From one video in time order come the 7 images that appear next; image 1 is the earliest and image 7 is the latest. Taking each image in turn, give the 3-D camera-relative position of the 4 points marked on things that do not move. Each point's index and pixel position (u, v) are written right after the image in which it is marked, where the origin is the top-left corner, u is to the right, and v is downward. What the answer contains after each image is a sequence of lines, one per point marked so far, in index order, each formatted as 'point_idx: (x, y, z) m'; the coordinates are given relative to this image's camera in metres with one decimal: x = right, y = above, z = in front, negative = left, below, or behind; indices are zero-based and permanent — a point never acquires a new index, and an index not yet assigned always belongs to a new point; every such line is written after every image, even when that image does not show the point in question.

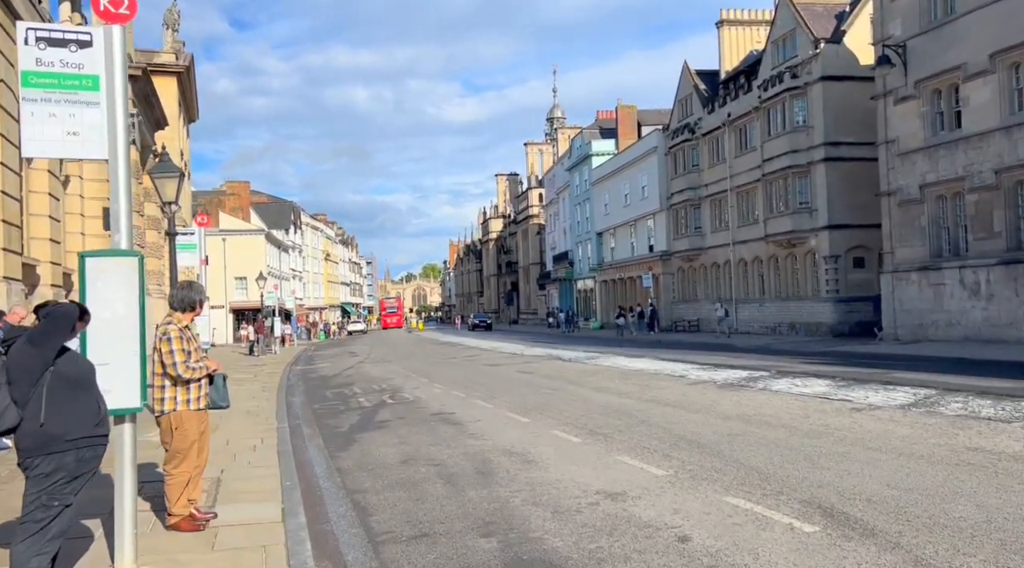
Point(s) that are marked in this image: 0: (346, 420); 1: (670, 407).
0: (-3.0, -2.5, +14.7) m
1: (+2.4, -1.9, +12.4) m
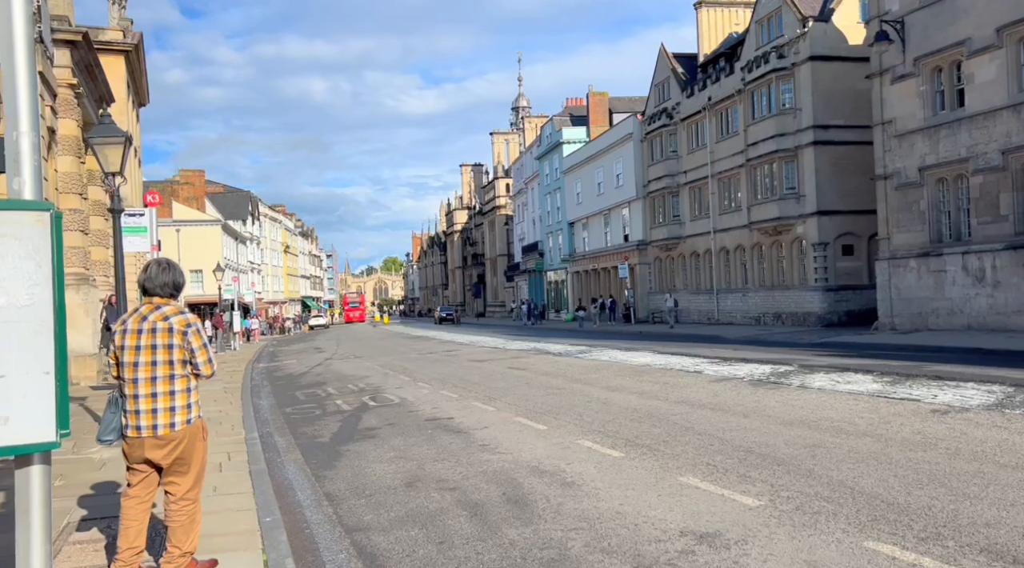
0: (-2.9, -2.3, +12.8) m
1: (+2.6, -1.6, +10.8) m
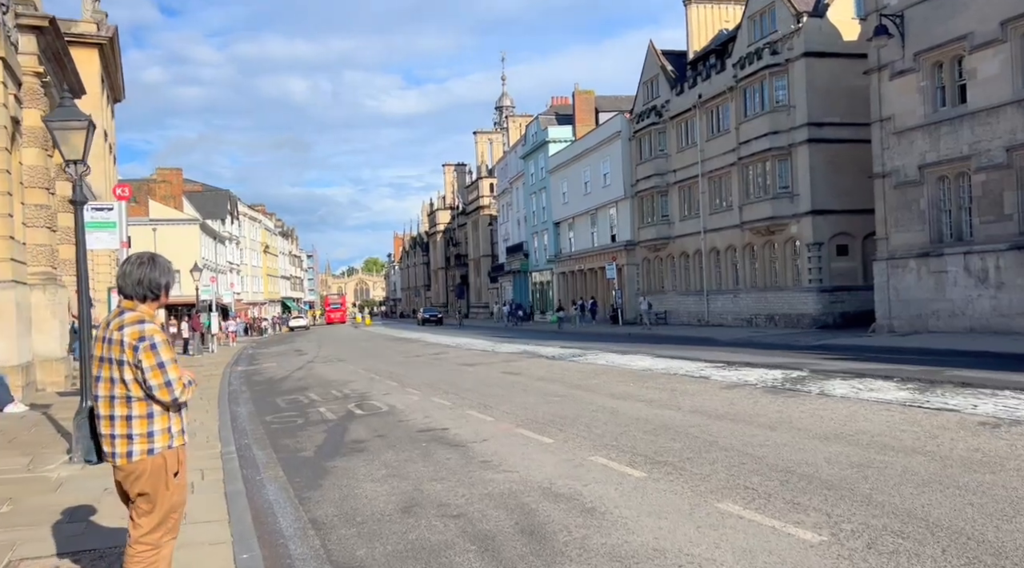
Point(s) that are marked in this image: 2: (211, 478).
0: (-2.9, -2.3, +11.8) m
1: (+2.6, -1.6, +9.9) m
2: (-3.4, -2.2, +9.1) m
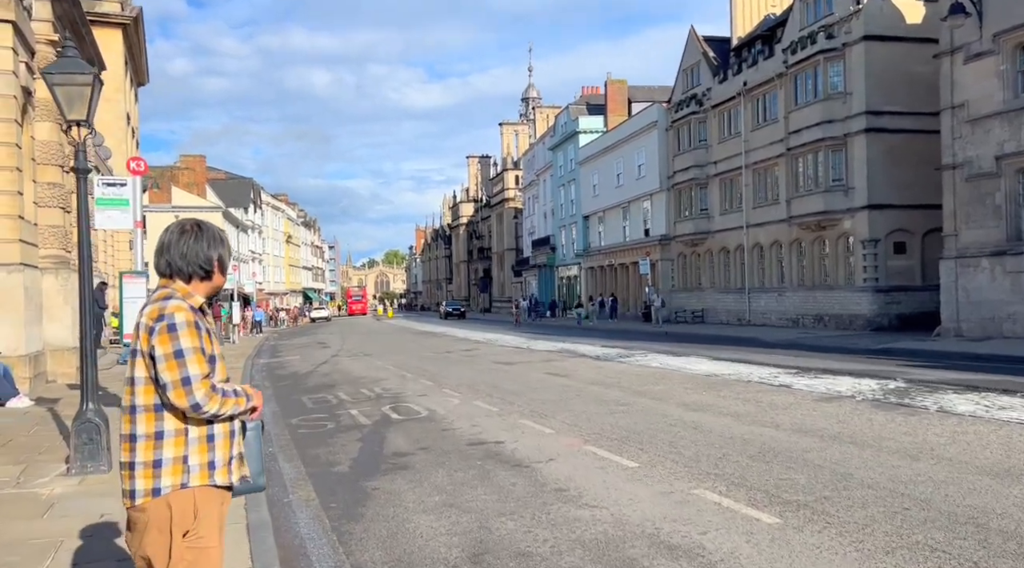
0: (-2.1, -2.1, +10.3) m
1: (+3.4, -1.6, +8.2) m
2: (-2.6, -2.0, +7.6) m
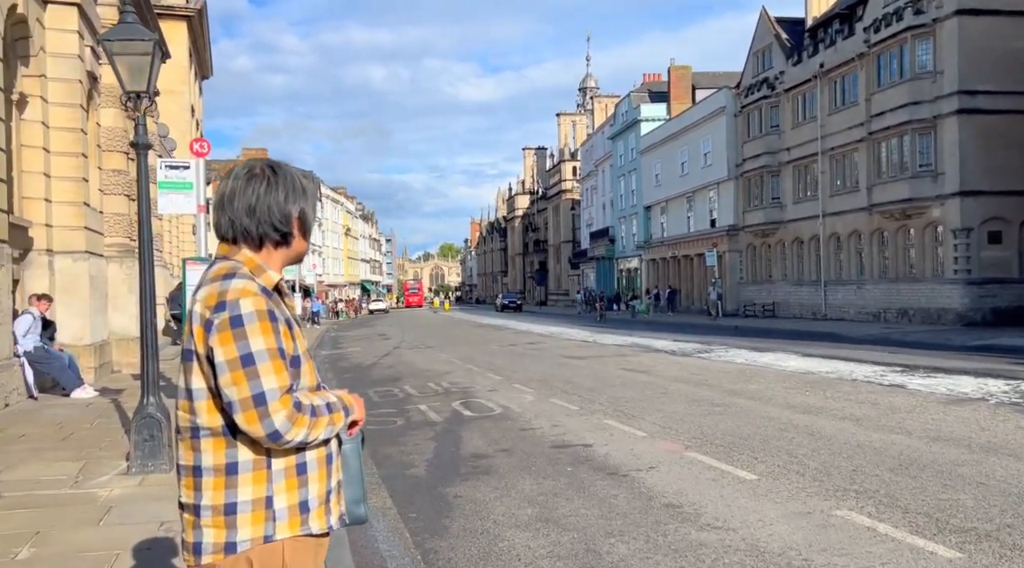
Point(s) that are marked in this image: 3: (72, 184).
0: (-1.1, -2.0, +9.4) m
1: (+4.3, -1.5, +7.0) m
2: (-1.8, -1.9, +6.8) m
3: (-8.4, +1.9, +15.7) m
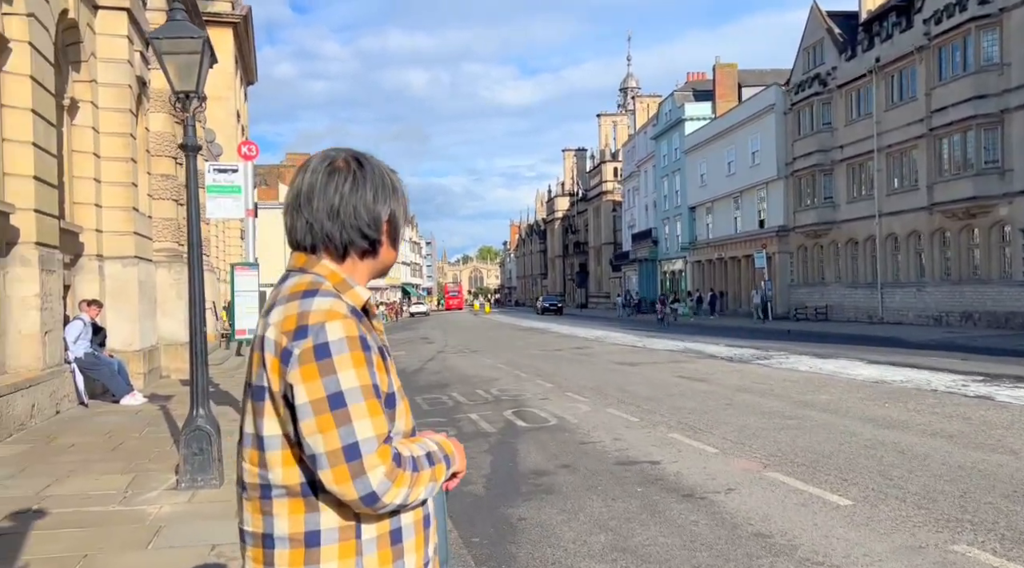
0: (-0.4, -2.0, +9.0) m
1: (+4.8, -1.5, +6.3) m
2: (-1.3, -1.9, +6.4) m
3: (-7.4, +1.8, +15.5) m
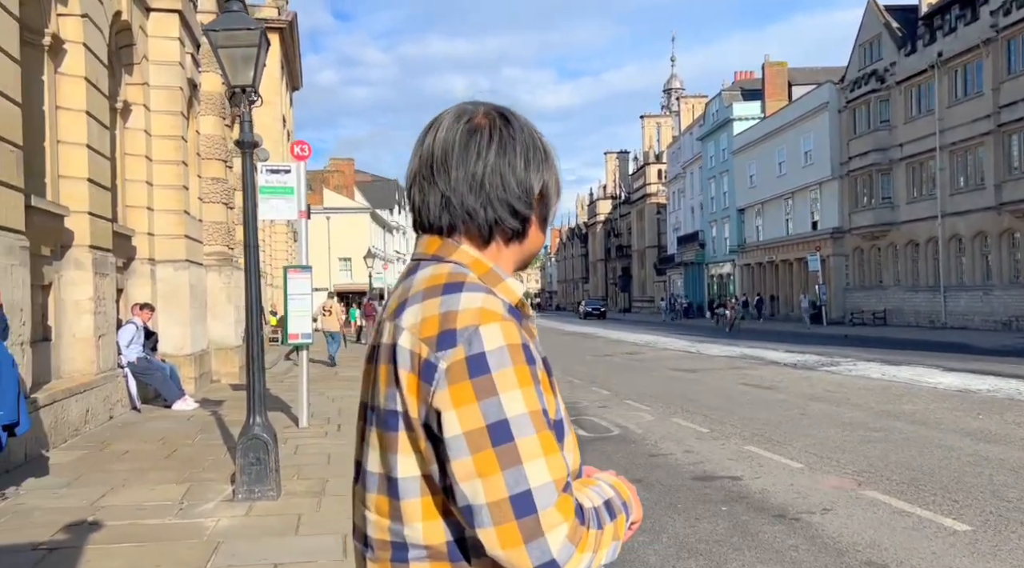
0: (+0.3, -2.1, +8.5) m
1: (+5.4, -1.5, +5.5) m
2: (-0.7, -2.0, +5.9) m
3: (-6.4, +1.7, +15.4) m
